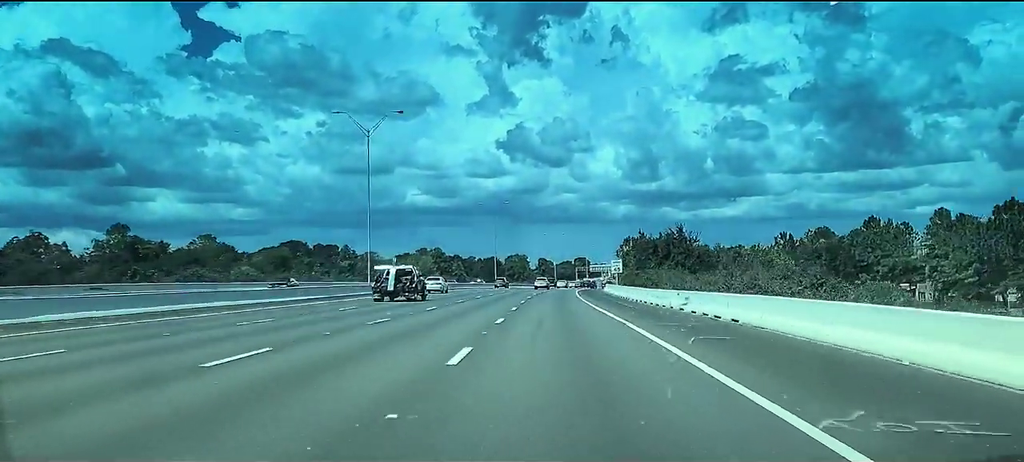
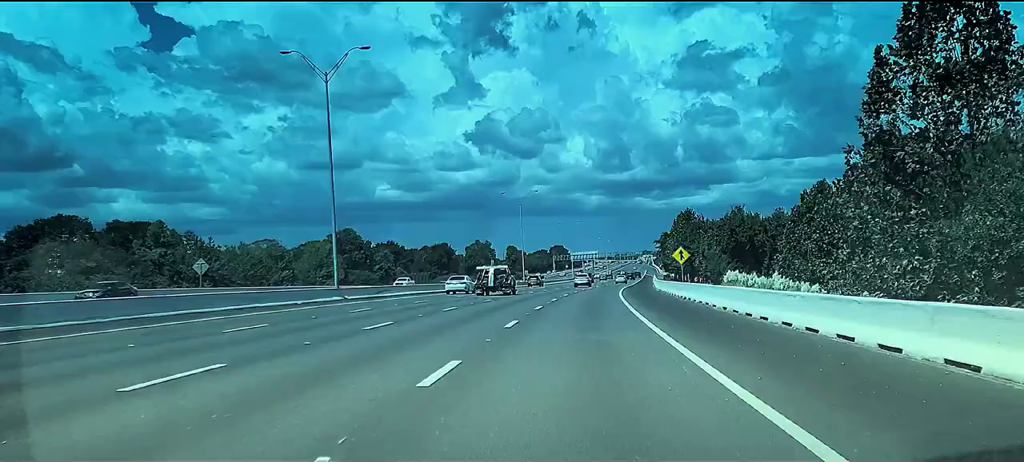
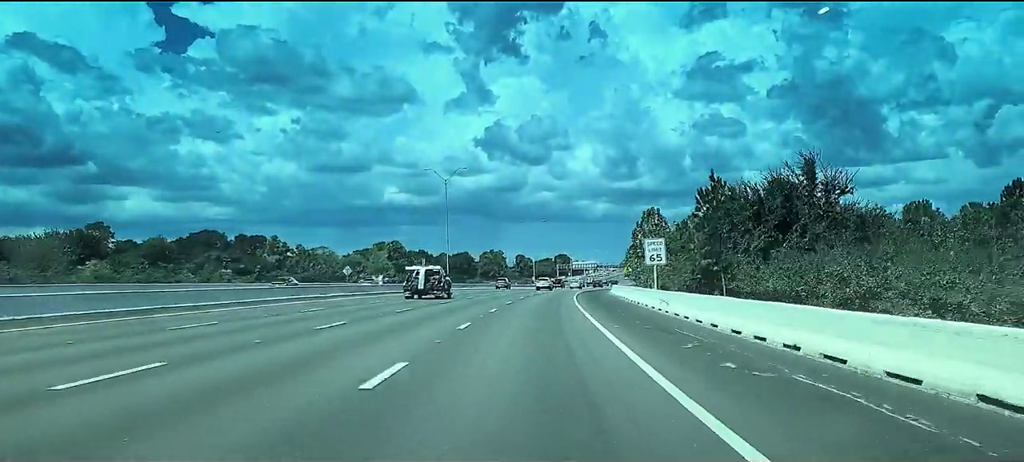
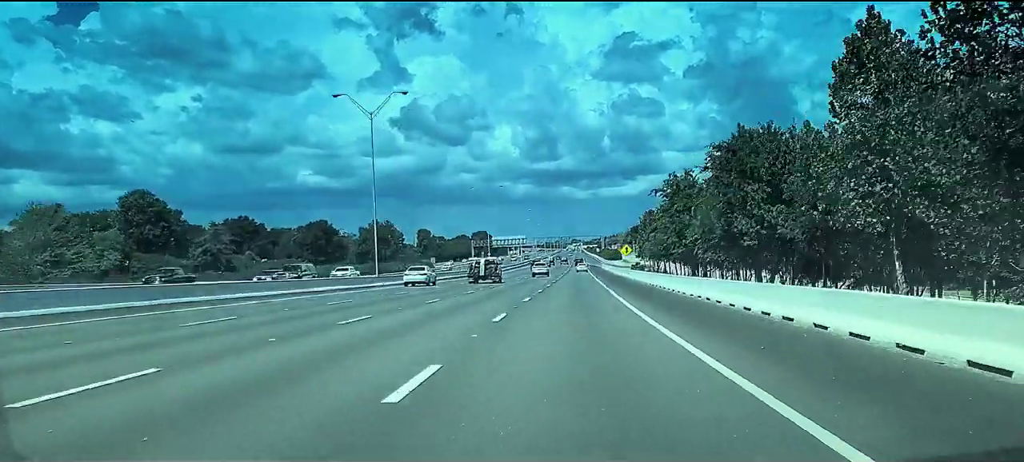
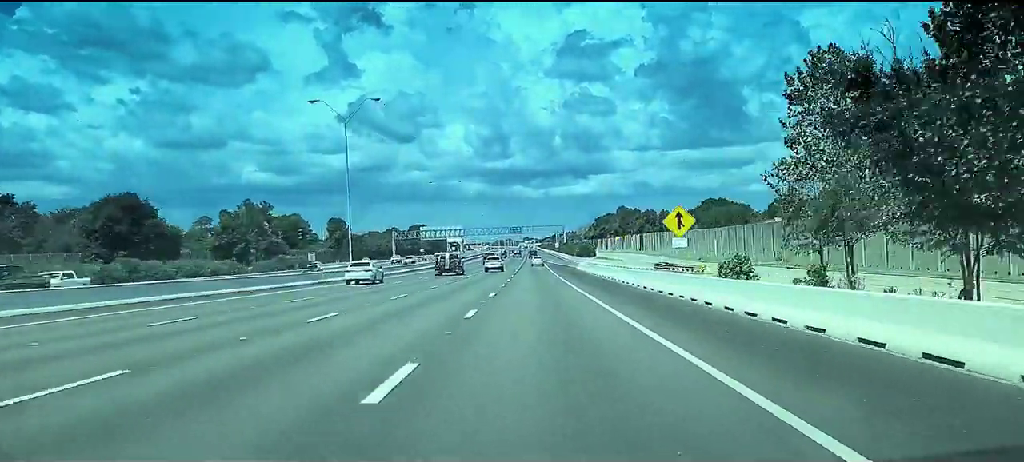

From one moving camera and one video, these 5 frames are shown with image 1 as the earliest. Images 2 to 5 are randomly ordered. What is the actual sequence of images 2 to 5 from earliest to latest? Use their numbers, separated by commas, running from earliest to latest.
3, 2, 4, 5
